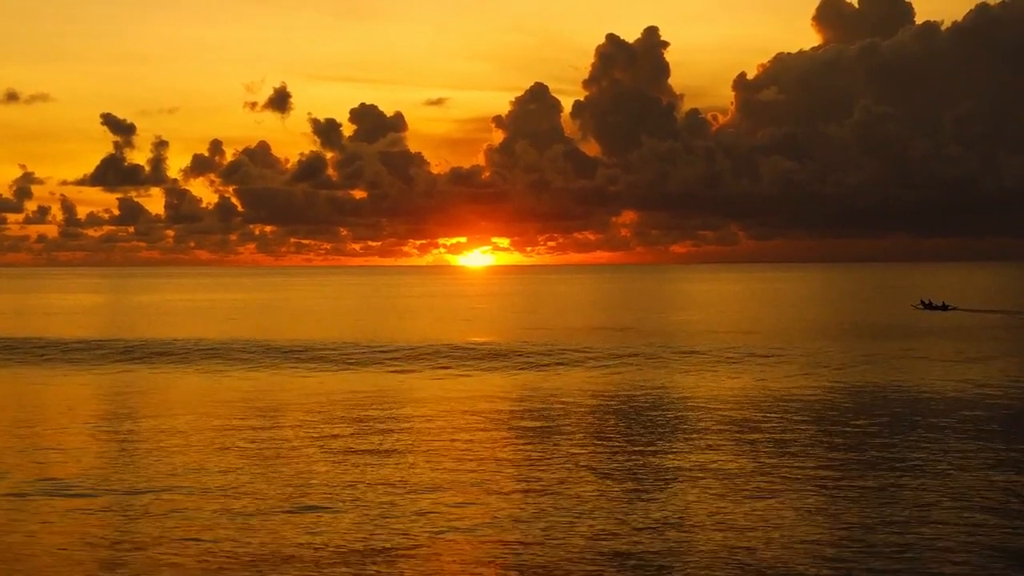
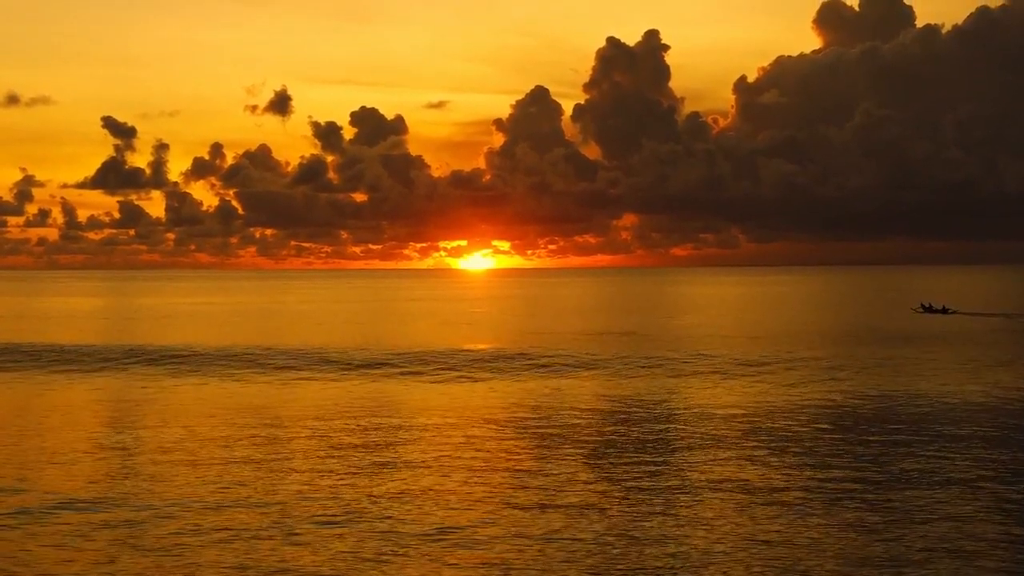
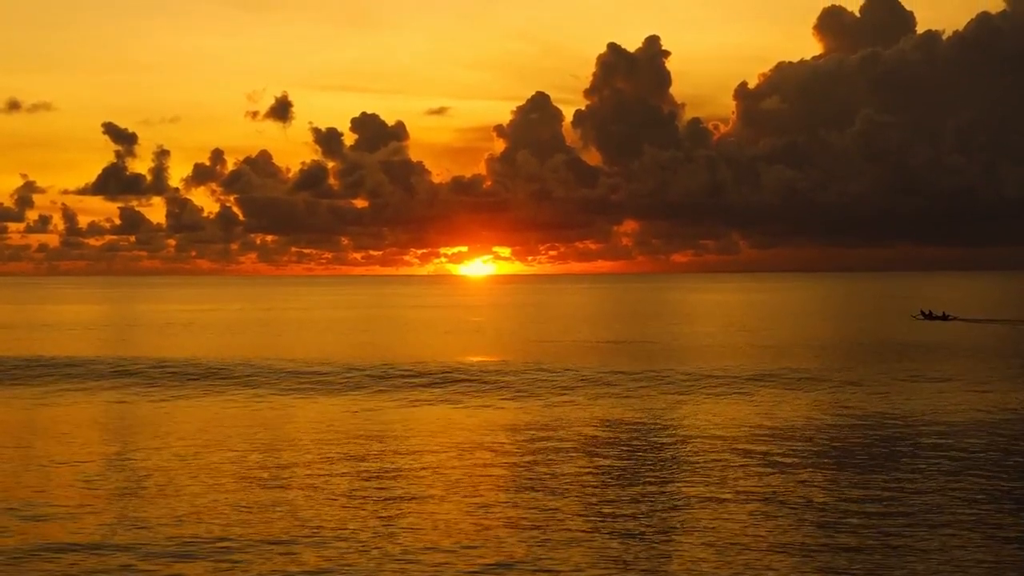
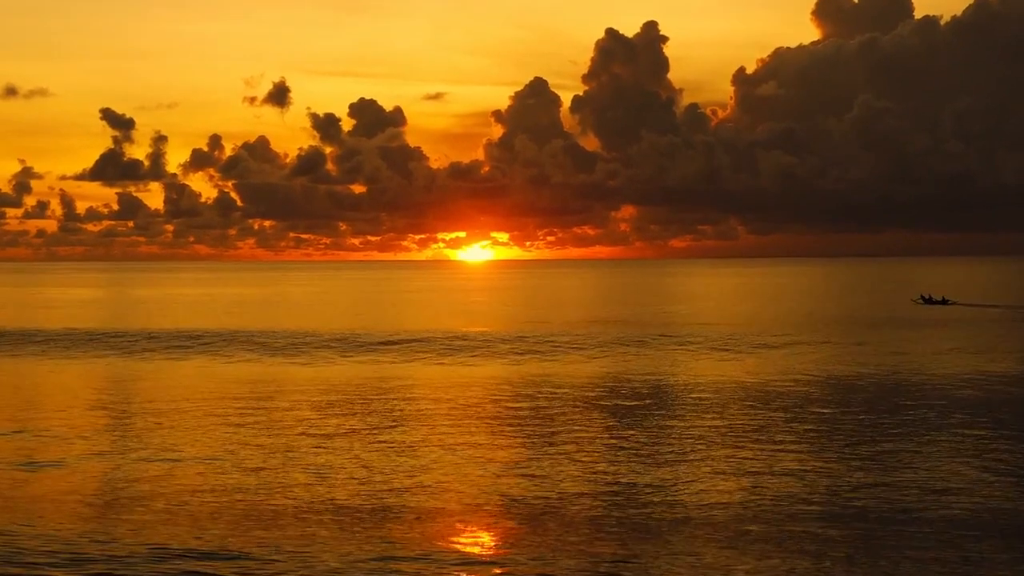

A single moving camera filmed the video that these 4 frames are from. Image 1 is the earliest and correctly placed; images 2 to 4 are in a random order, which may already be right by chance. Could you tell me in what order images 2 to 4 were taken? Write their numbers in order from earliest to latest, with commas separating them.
3, 4, 2
